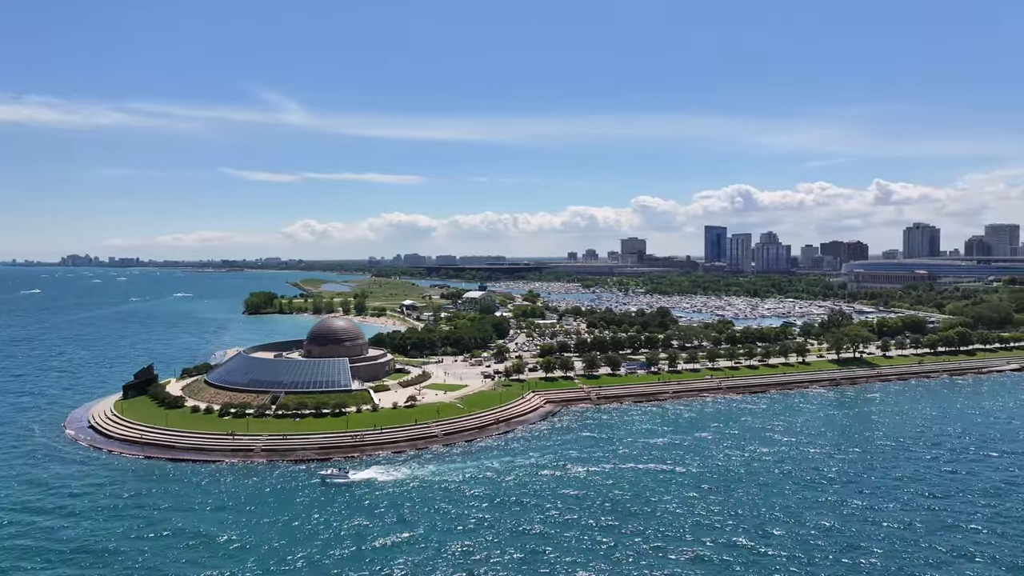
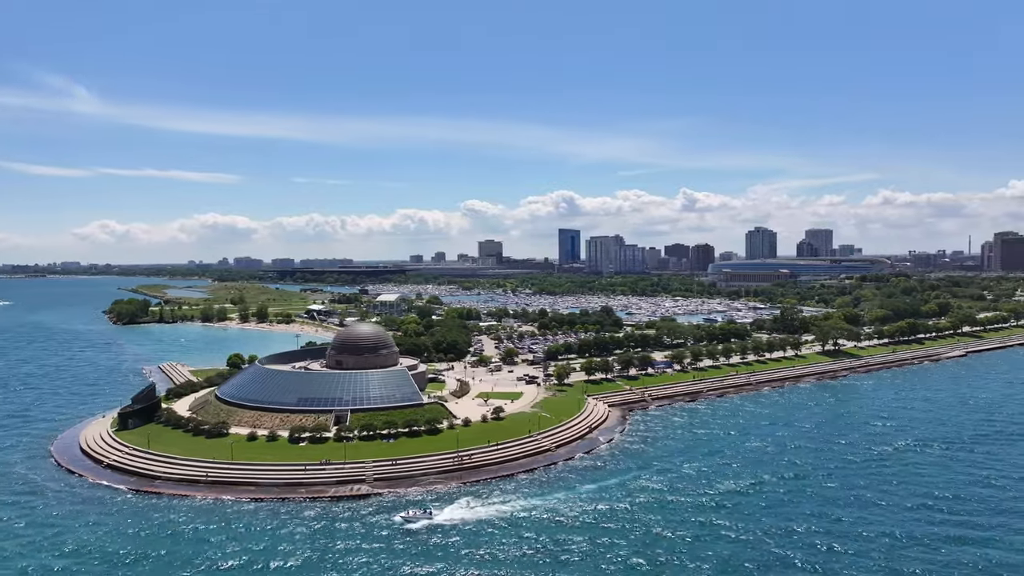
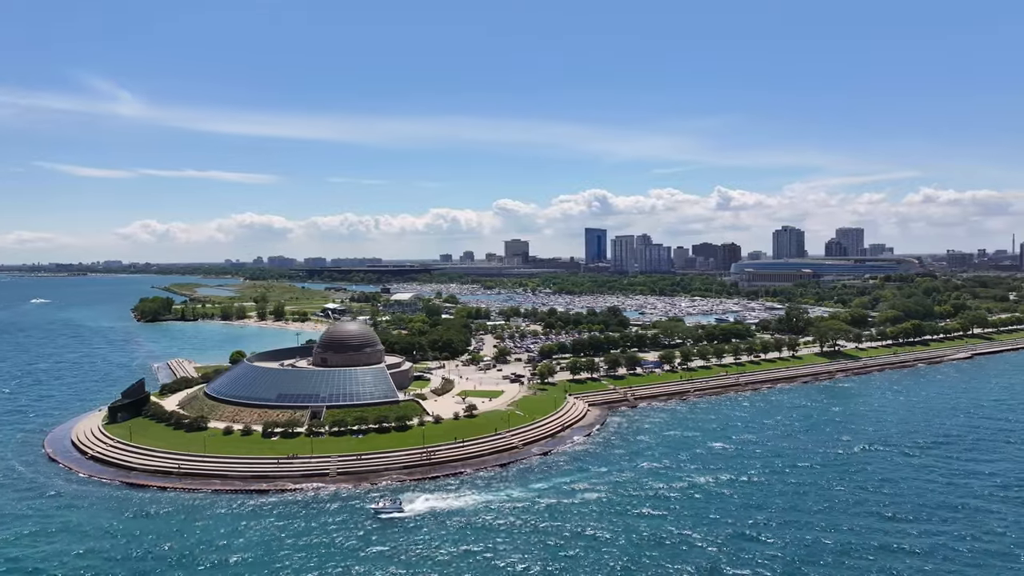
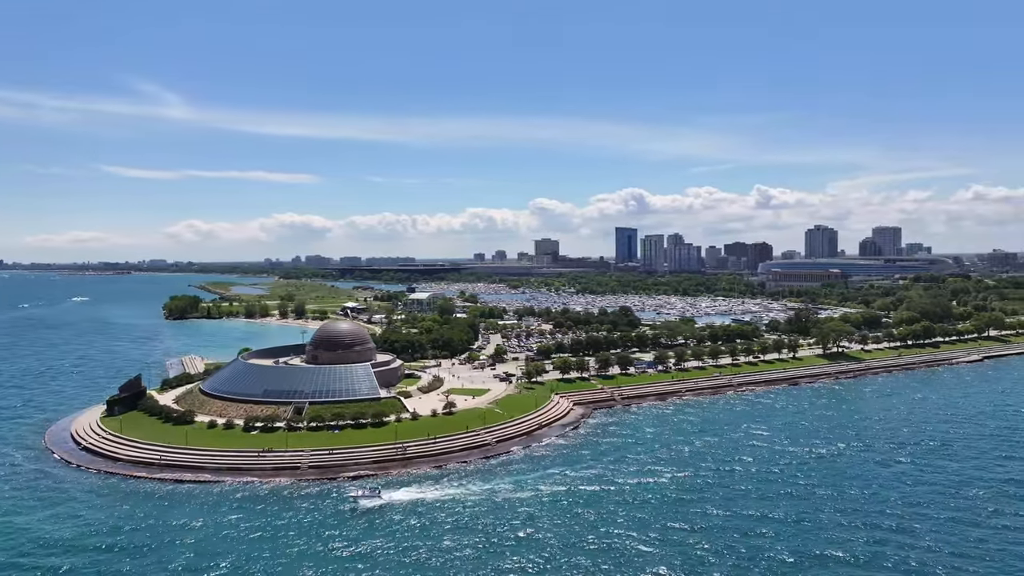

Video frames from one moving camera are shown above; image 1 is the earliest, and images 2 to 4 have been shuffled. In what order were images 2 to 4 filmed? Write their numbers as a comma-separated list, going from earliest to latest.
4, 3, 2
